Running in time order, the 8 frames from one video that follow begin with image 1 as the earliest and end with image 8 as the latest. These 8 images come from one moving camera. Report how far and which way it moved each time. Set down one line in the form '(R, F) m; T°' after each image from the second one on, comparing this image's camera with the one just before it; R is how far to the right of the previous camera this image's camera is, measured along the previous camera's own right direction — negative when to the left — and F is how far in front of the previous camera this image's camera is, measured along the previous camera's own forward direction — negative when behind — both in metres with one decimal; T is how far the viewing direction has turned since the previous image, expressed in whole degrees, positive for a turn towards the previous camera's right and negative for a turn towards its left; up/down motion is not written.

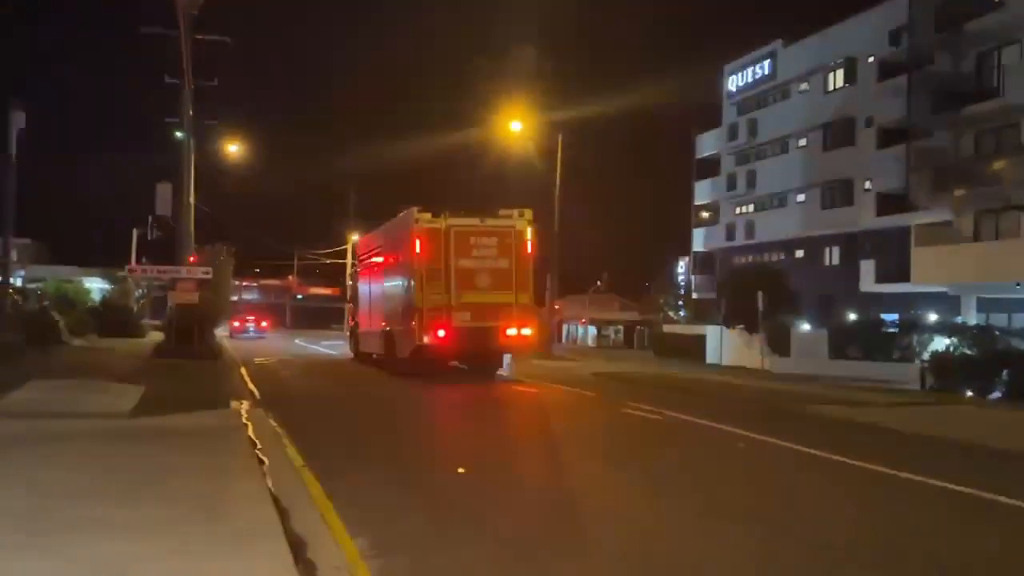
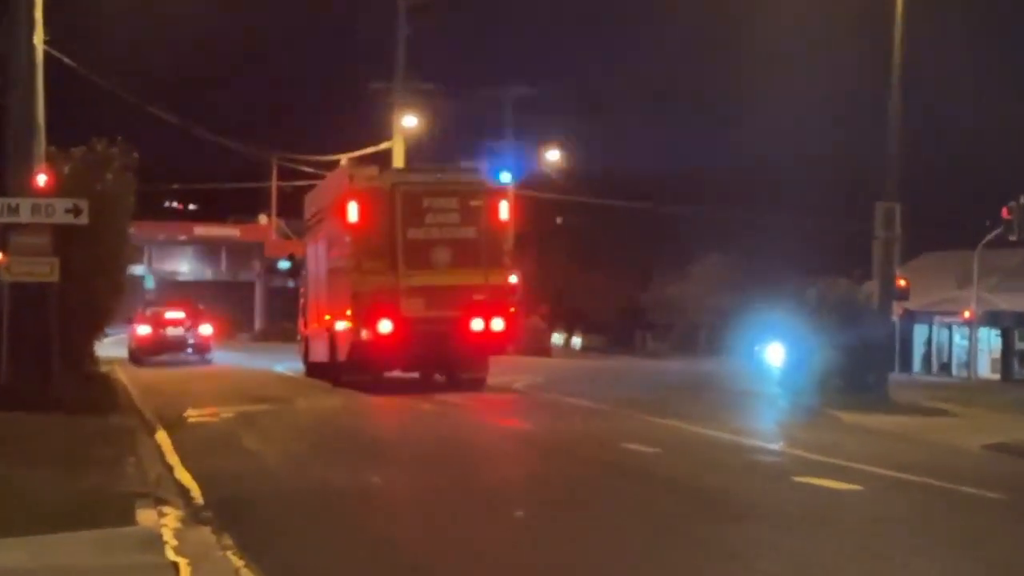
(-3.3, +18.9) m; +2°
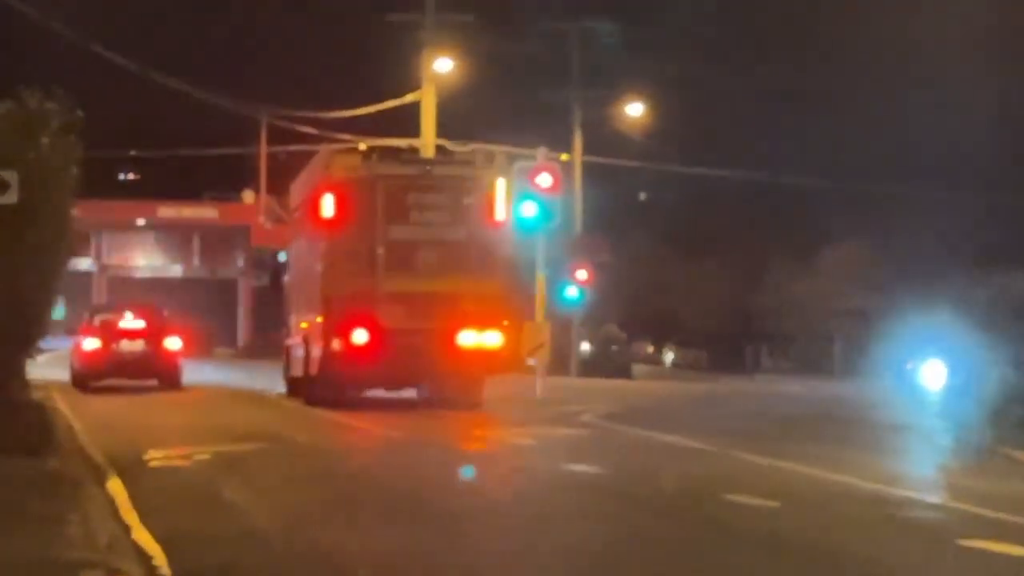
(-0.6, +3.5) m; 0°
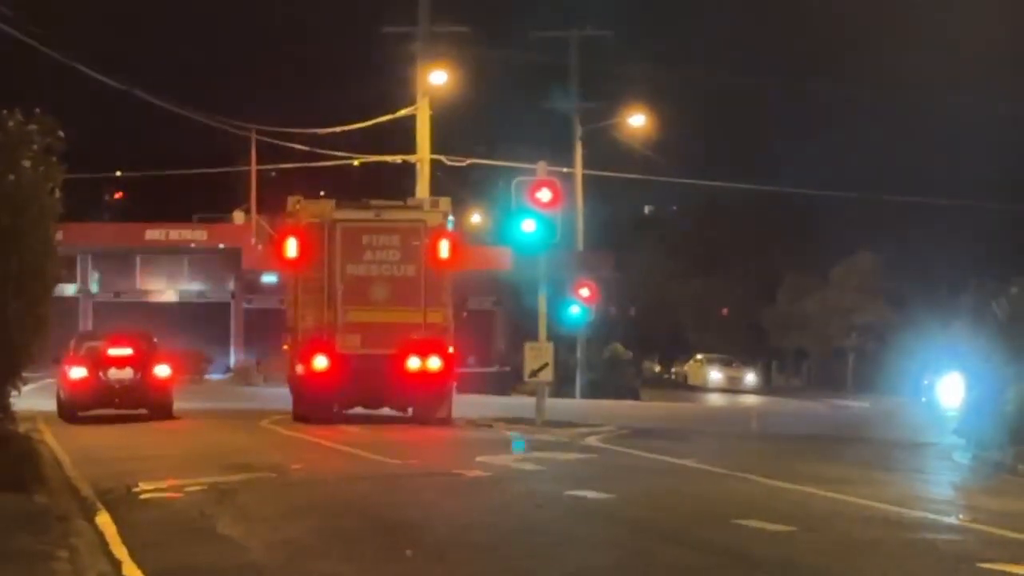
(-0.1, +0.4) m; 0°
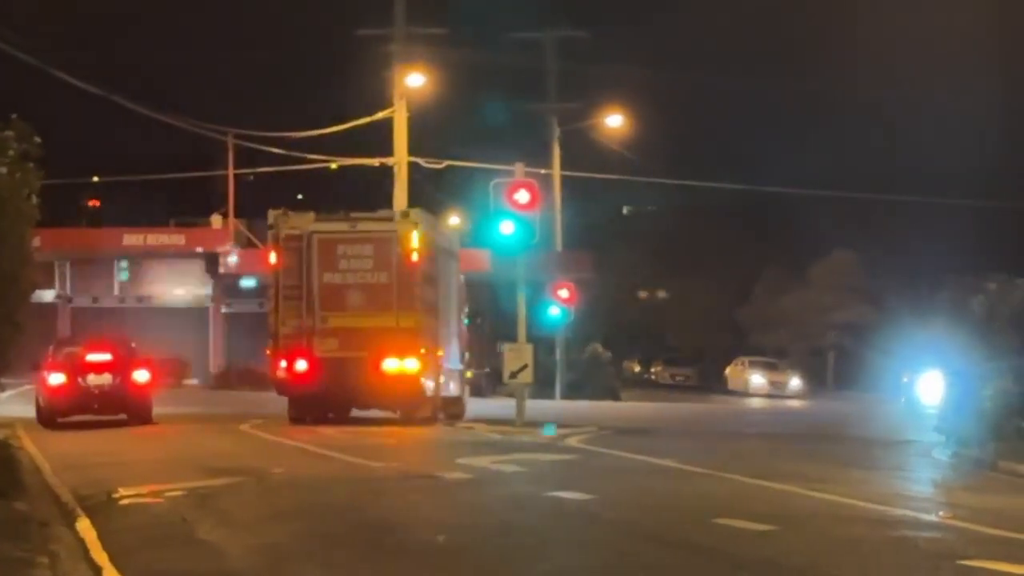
(+0.1, 0.0) m; 0°
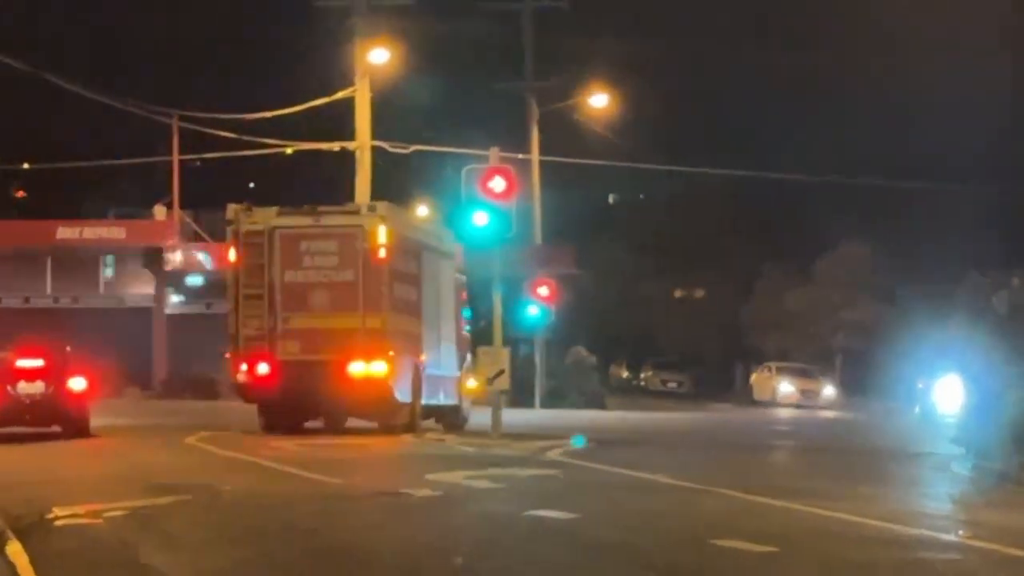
(+0.1, +1.0) m; 0°
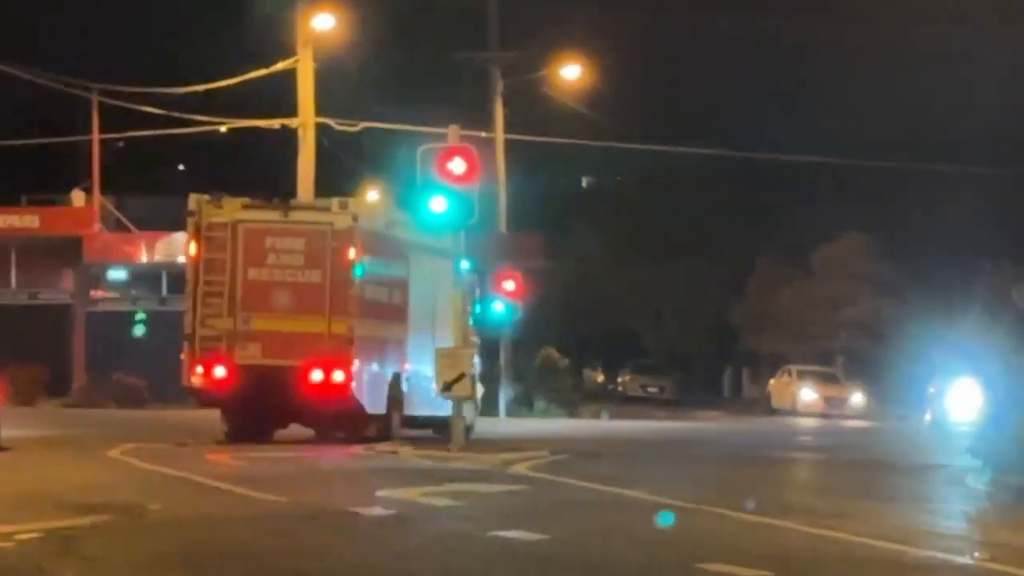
(+0.2, +1.0) m; 0°
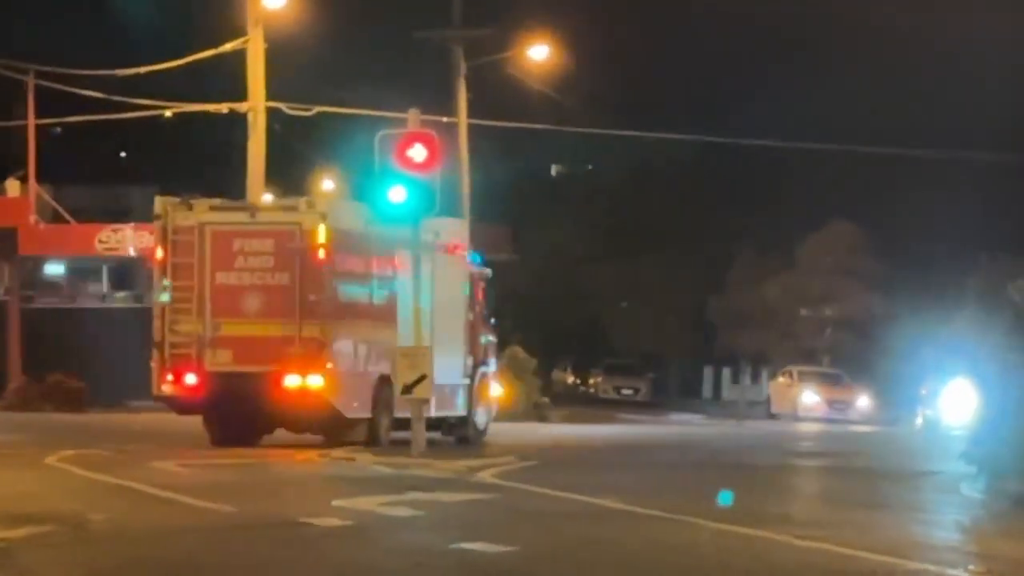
(+0.1, +0.5) m; 0°
